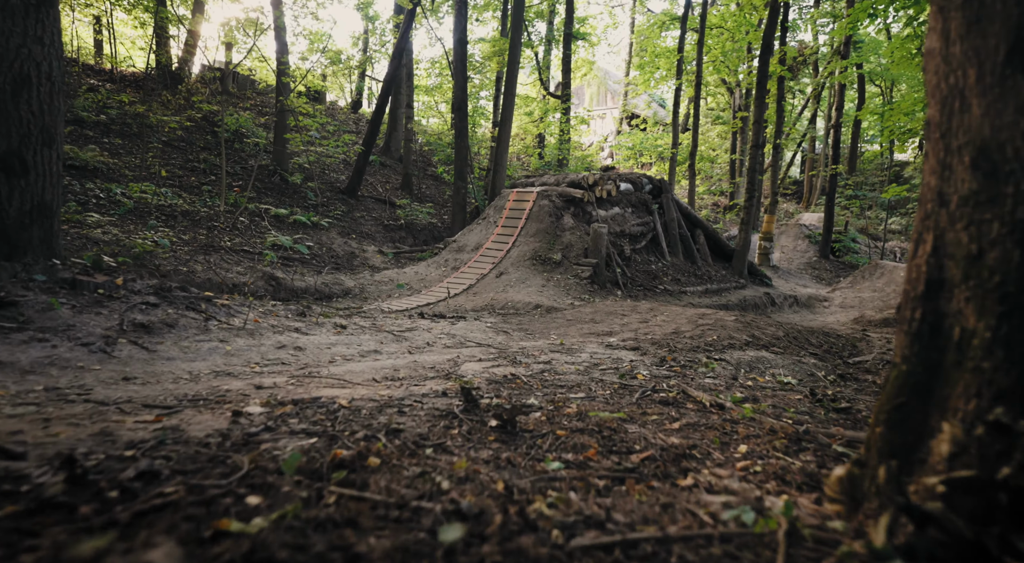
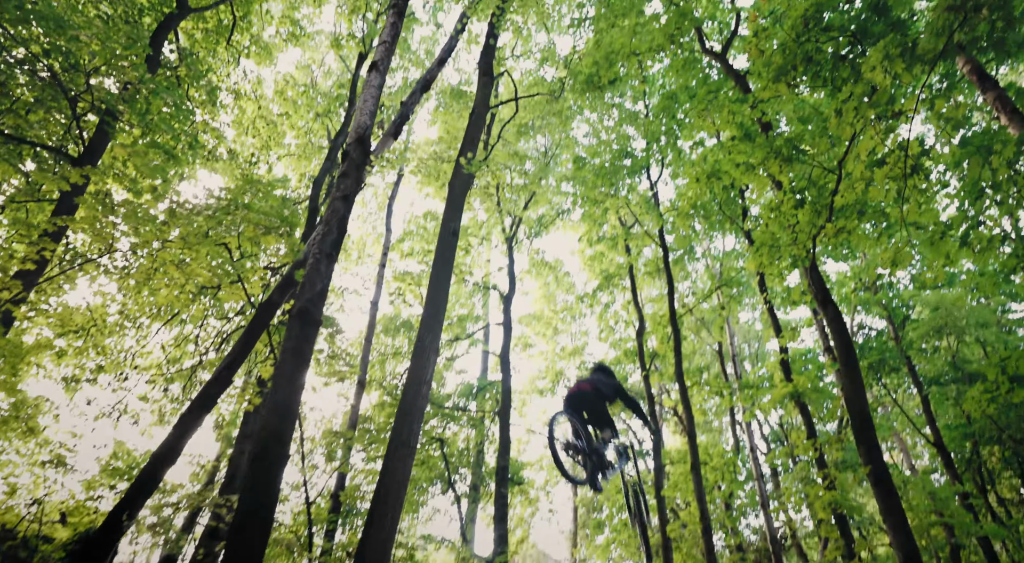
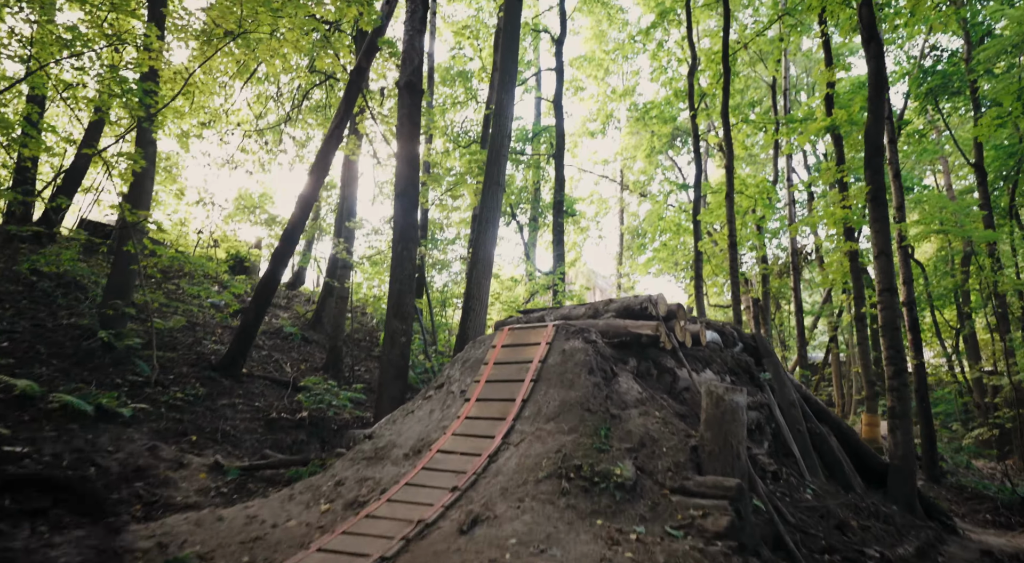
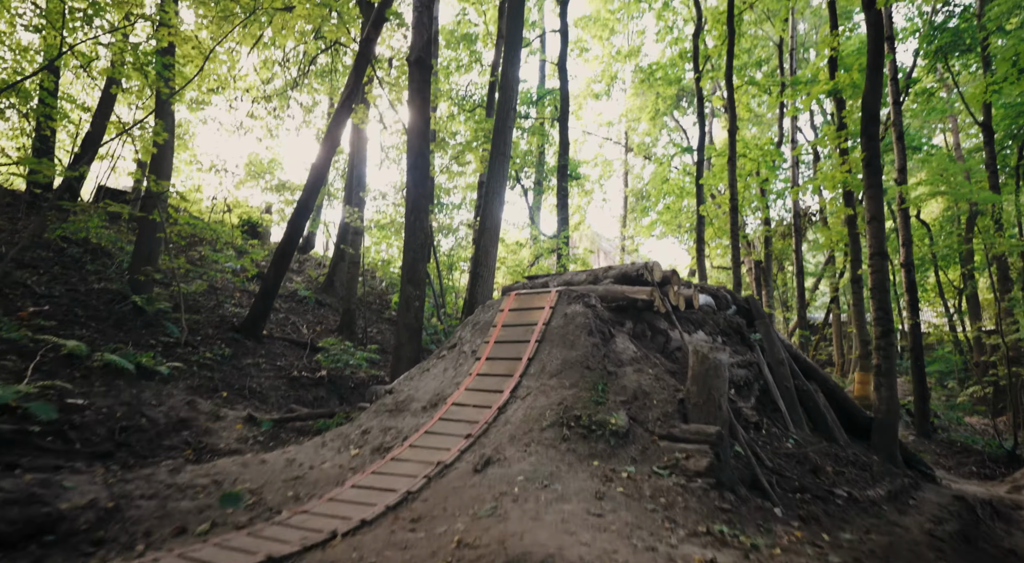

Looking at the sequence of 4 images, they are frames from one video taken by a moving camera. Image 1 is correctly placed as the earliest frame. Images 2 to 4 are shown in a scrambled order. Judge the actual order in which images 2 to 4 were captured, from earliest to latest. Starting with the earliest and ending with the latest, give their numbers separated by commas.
4, 3, 2
